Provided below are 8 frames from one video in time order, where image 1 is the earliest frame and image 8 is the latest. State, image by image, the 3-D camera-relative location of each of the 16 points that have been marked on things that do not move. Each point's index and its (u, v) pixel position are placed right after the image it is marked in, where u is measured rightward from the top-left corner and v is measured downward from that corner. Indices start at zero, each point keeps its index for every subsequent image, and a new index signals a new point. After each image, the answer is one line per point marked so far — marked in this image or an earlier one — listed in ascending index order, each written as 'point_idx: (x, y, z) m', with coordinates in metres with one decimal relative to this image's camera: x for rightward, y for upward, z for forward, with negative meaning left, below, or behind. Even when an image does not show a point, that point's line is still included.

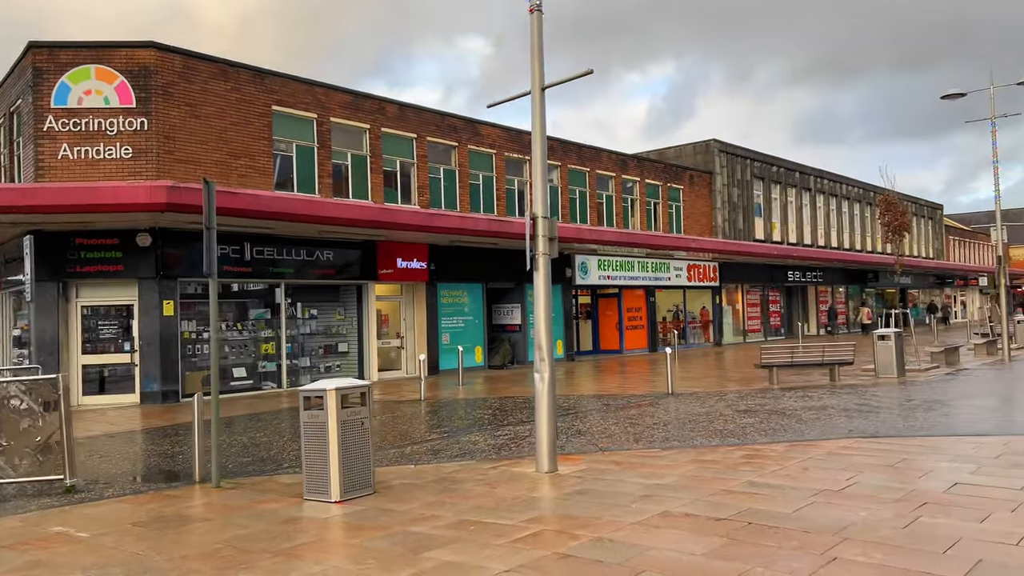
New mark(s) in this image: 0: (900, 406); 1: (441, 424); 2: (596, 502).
0: (+4.8, -1.5, +9.9) m
1: (-0.9, -1.8, +10.4) m
2: (+0.6, -1.4, +5.4) m
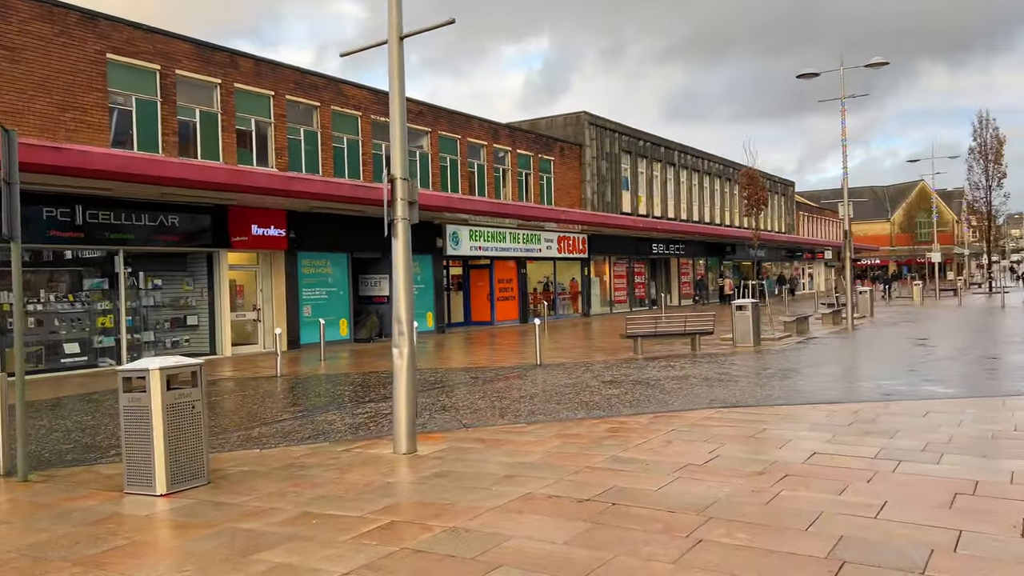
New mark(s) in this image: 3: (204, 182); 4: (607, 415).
0: (+3.1, -1.1, +10.1) m
1: (-2.6, -1.4, +9.8) m
2: (-0.4, -1.2, +5.0) m
3: (-4.9, +1.7, +12.7) m
4: (+0.9, -1.2, +7.4) m
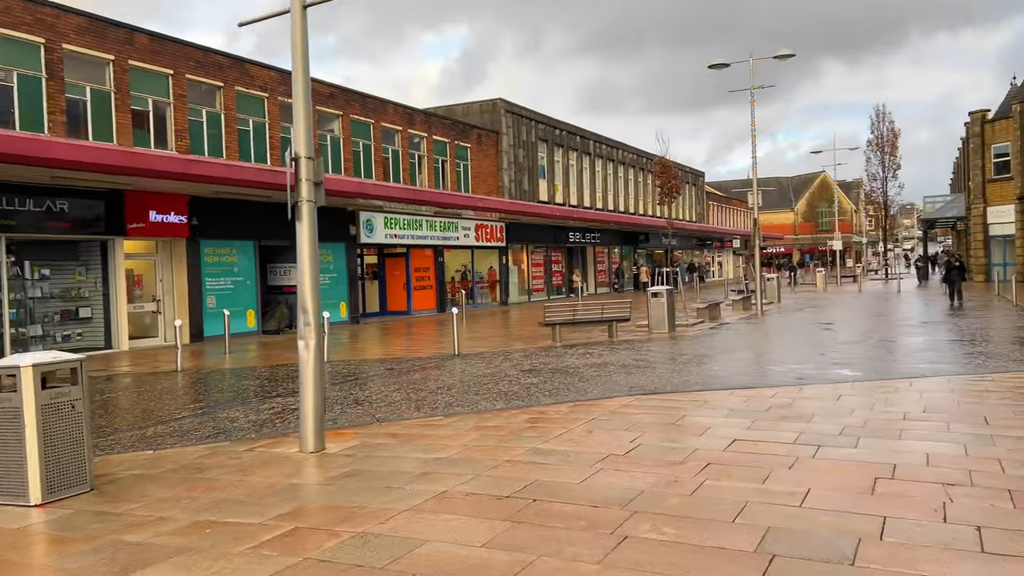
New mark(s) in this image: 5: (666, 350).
0: (+2.1, -0.9, +10.2) m
1: (-3.6, -1.3, +9.2) m
2: (-0.9, -1.1, +4.7) m
3: (-6.2, +1.8, +11.9) m
4: (+0.1, -1.1, +7.2) m
5: (+2.2, -0.9, +11.7) m
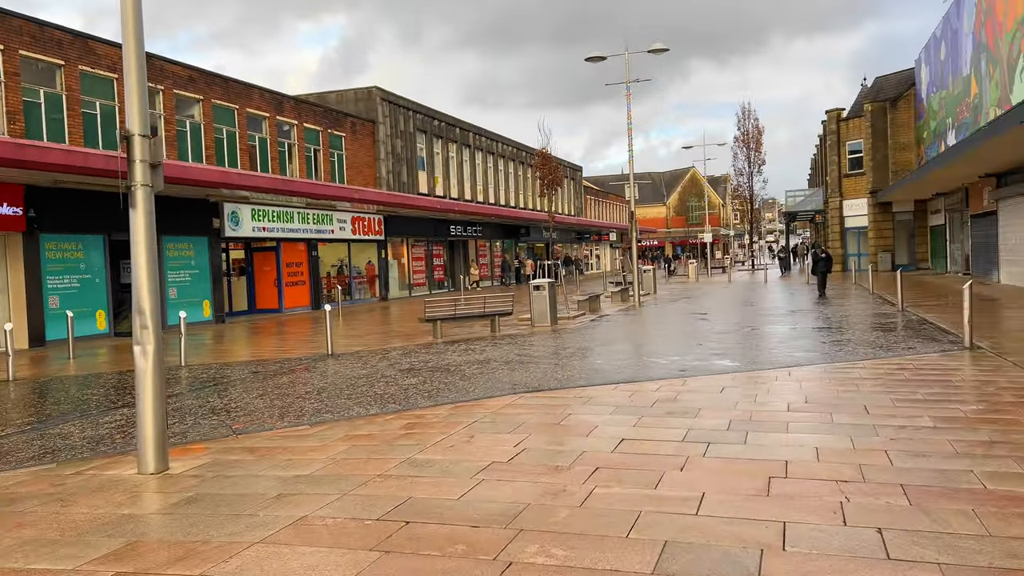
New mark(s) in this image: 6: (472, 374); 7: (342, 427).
0: (+0.6, -0.8, +9.9) m
1: (-4.9, -1.3, +8.1) m
2: (-1.5, -1.1, +4.0) m
3: (-7.8, +1.8, +10.4) m
4: (-0.9, -1.0, +6.7) m
5: (+0.5, -0.8, +11.4) m
6: (-0.4, -0.9, +8.5) m
7: (-1.3, -1.0, +6.0) m
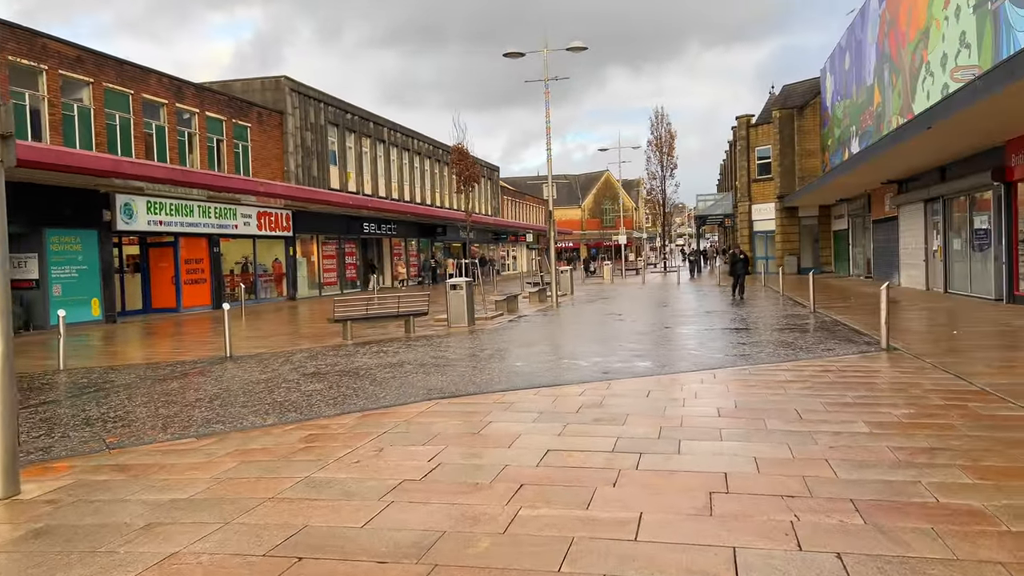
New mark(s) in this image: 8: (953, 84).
0: (-0.4, -0.8, +9.4) m
1: (-5.7, -1.2, +7.1) m
2: (-1.9, -1.1, +3.4) m
3: (-8.8, +1.9, +9.0) m
4: (-1.6, -1.0, +6.1) m
5: (-0.6, -0.8, +10.9) m
6: (-1.3, -0.9, +8.0) m
7: (-1.9, -1.0, +5.4) m
8: (+9.5, +4.4, +17.3) m
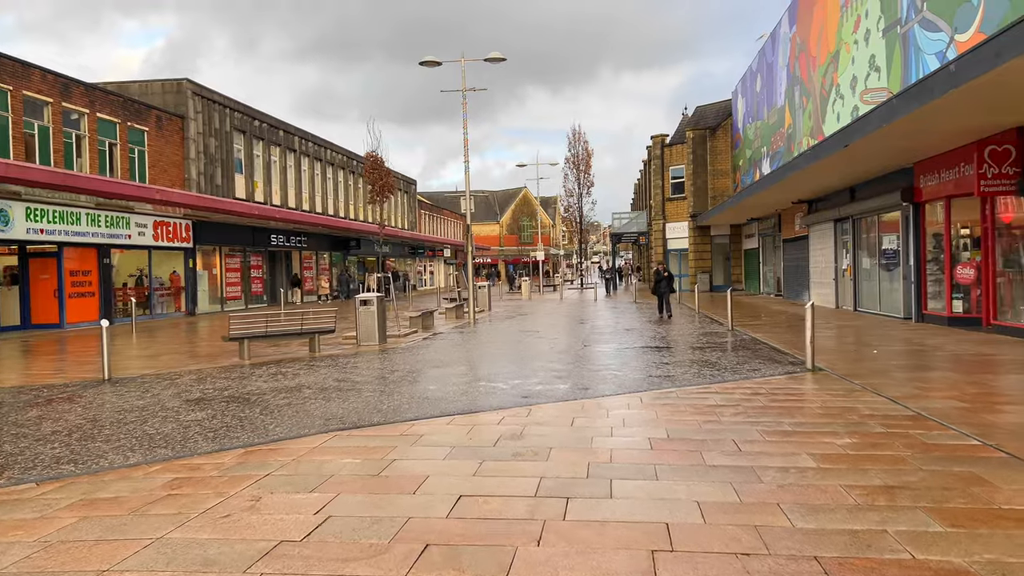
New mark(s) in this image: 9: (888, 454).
0: (-1.4, -1.0, +8.6) m
1: (-6.3, -1.3, +5.7) m
2: (-2.2, -1.1, +2.5) m
3: (-9.7, +1.8, +7.4) m
4: (-2.2, -1.1, +5.2) m
5: (-1.8, -1.0, +10.1) m
6: (-2.1, -1.0, +7.1) m
7: (-2.4, -1.1, +4.5) m
8: (+7.7, +4.0, +17.6) m
9: (+2.2, -1.0, +4.8) m
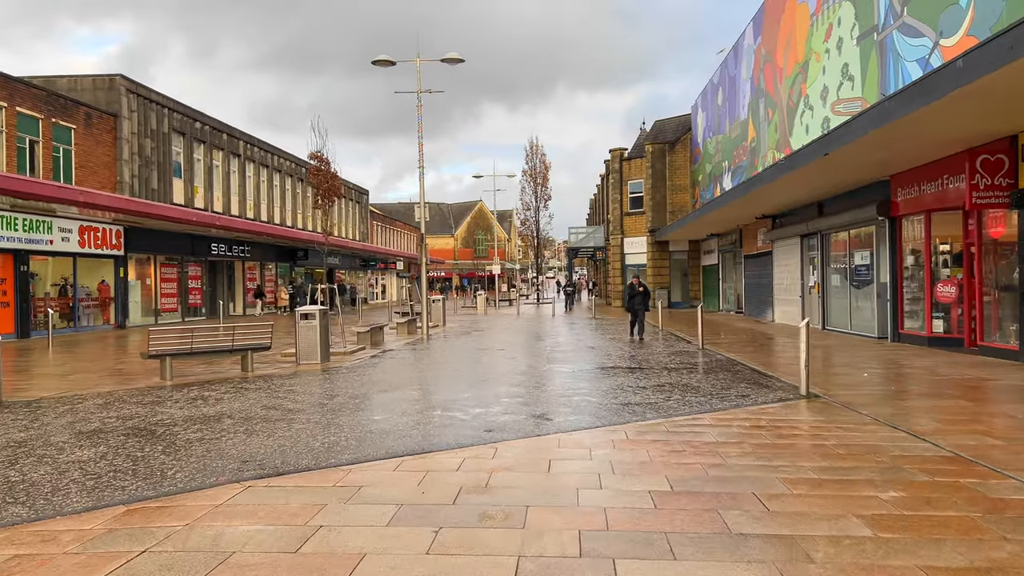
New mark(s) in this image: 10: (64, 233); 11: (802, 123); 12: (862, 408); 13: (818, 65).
0: (-1.8, -1.1, +7.4) m
1: (-6.5, -1.3, +4.2) m
2: (-2.2, -1.1, +1.2) m
3: (-10.0, +1.8, +5.8) m
4: (-2.4, -1.1, +4.0) m
5: (-2.2, -1.1, +8.9) m
6: (-2.4, -1.1, +5.8) m
7: (-2.5, -1.1, +3.2) m
8: (+6.9, +3.6, +17.0) m
9: (+2.1, -1.1, +3.8) m
10: (-10.9, +1.3, +19.6) m
11: (+7.0, +4.0, +19.3) m
12: (+3.3, -1.1, +7.5) m
13: (+6.9, +5.0, +18.2) m
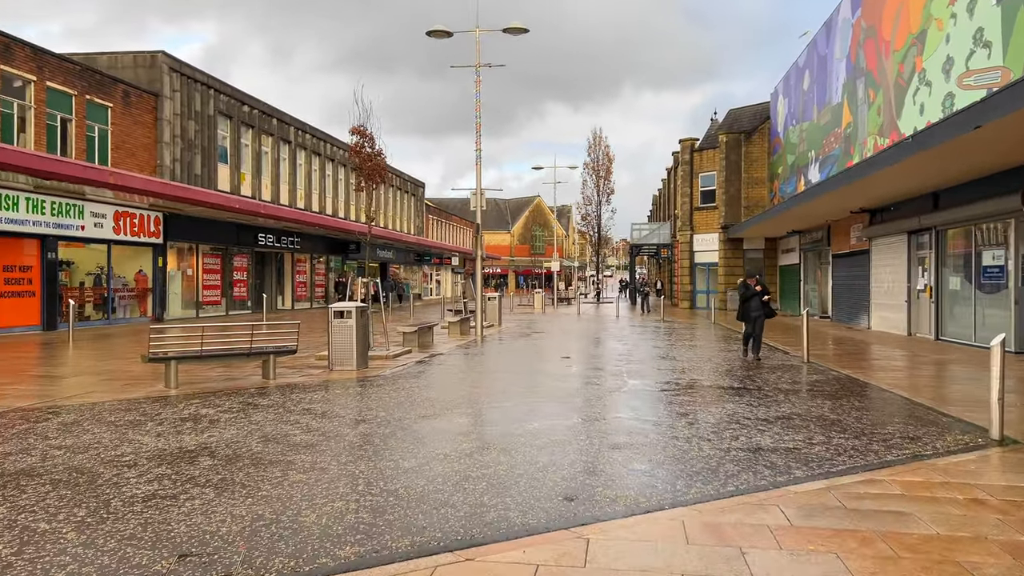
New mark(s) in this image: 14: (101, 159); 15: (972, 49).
0: (-1.2, -1.0, +5.5) m
1: (-6.2, -1.2, +2.7) m
2: (-2.1, -1.1, -0.6) m
3: (-9.4, +2.0, +4.4) m
4: (-2.0, -1.1, +2.1) m
5: (-1.5, -1.1, +7.0) m
6: (-1.9, -1.1, +4.0) m
7: (-2.2, -1.1, +1.4) m
8: (+8.2, +3.6, +14.5) m
9: (+2.4, -1.1, +1.6) m
10: (-9.4, +1.6, +18.3) m
11: (+8.4, +3.9, +16.7) m
12: (+3.8, -1.2, +5.2) m
13: (+8.3, +5.0, +15.6) m
14: (-9.6, +3.1, +18.9) m
15: (+8.1, +4.2, +14.1) m
